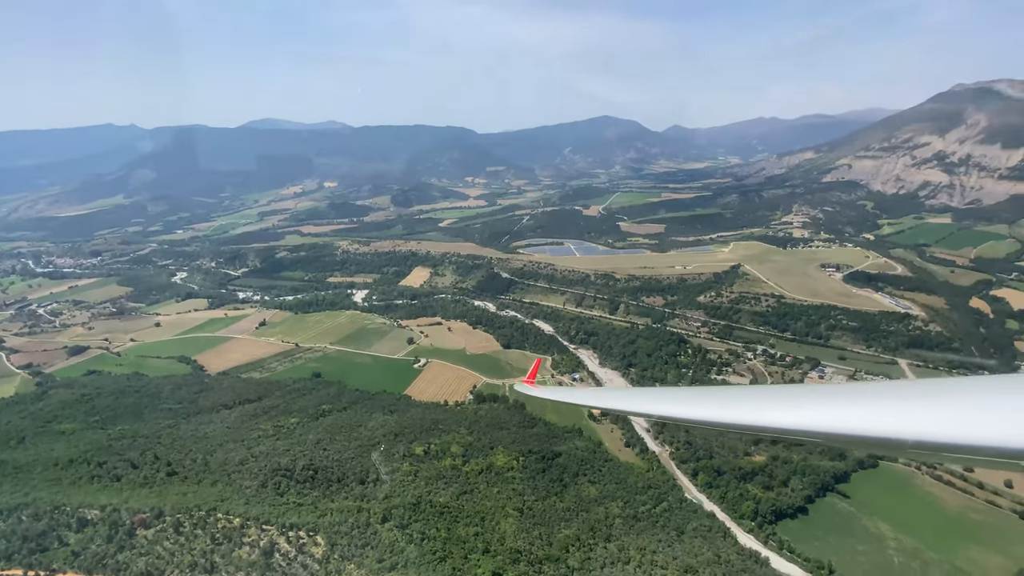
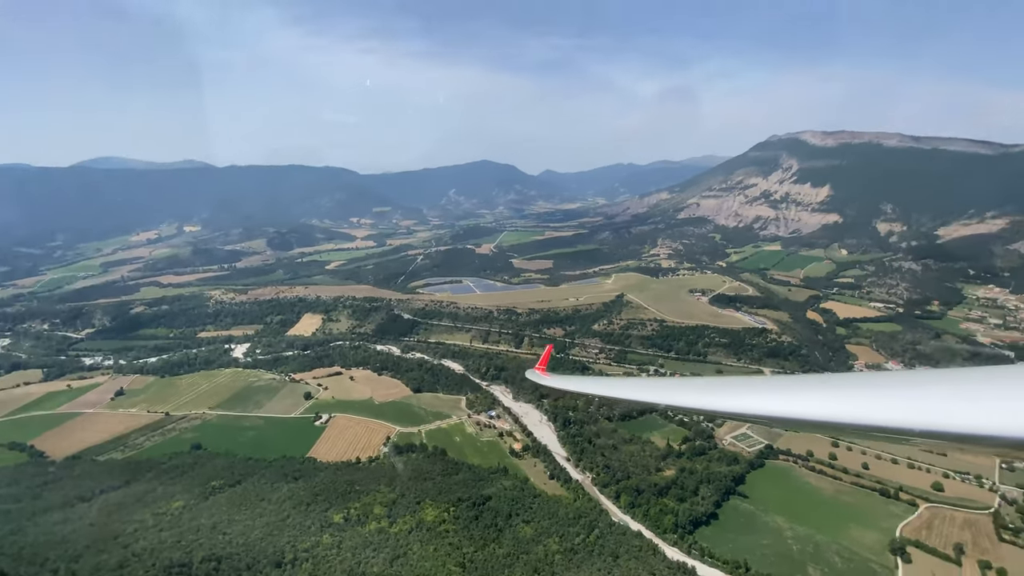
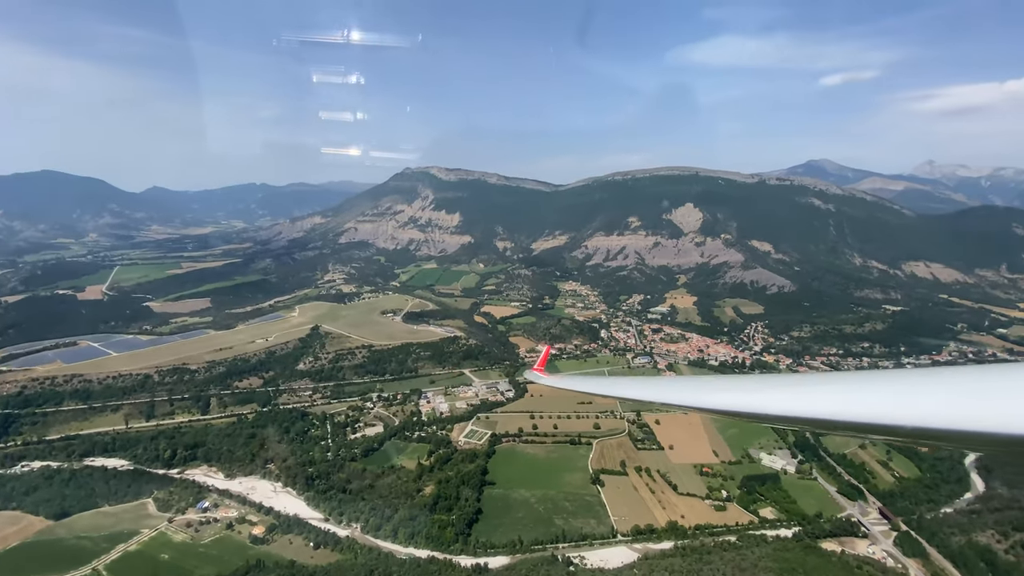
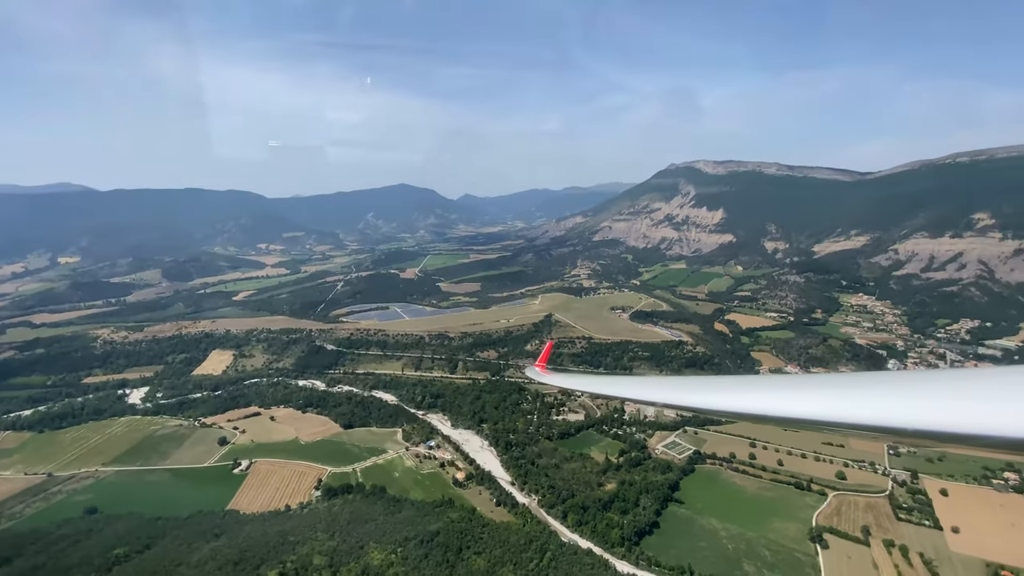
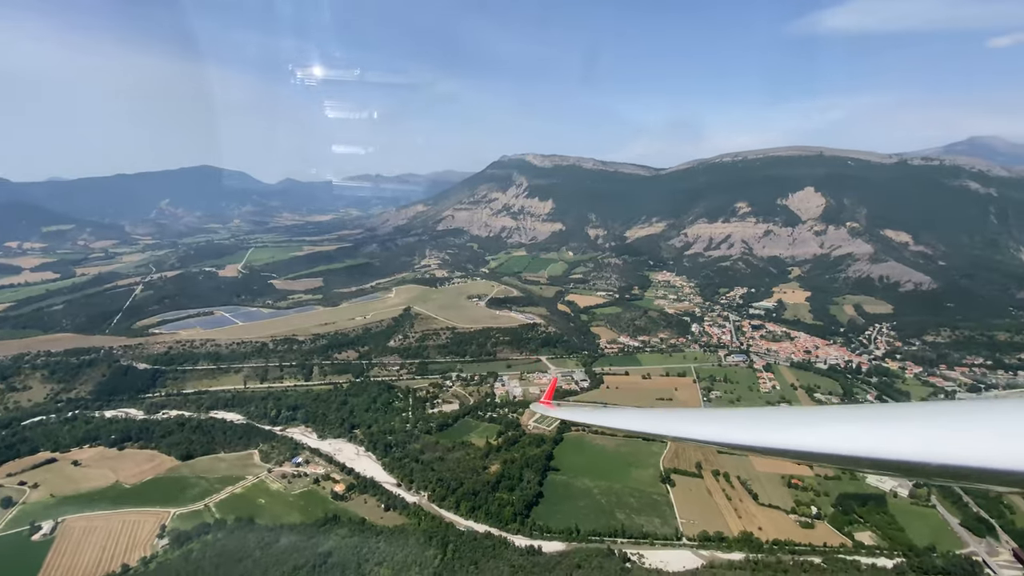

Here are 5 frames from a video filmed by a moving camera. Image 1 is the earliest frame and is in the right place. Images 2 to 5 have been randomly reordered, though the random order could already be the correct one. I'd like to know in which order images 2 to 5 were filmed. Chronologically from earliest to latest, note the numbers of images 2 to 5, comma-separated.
2, 4, 5, 3
